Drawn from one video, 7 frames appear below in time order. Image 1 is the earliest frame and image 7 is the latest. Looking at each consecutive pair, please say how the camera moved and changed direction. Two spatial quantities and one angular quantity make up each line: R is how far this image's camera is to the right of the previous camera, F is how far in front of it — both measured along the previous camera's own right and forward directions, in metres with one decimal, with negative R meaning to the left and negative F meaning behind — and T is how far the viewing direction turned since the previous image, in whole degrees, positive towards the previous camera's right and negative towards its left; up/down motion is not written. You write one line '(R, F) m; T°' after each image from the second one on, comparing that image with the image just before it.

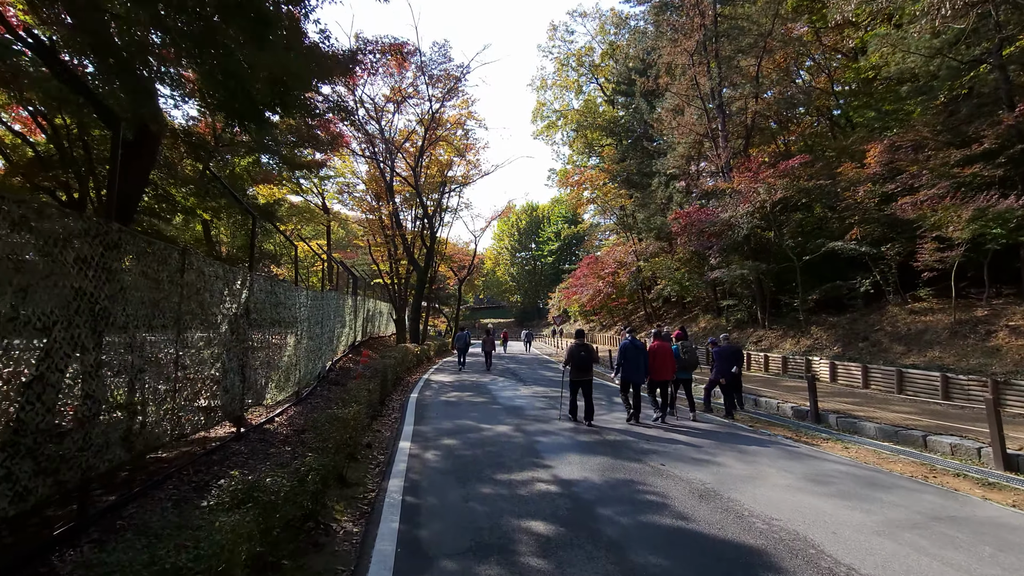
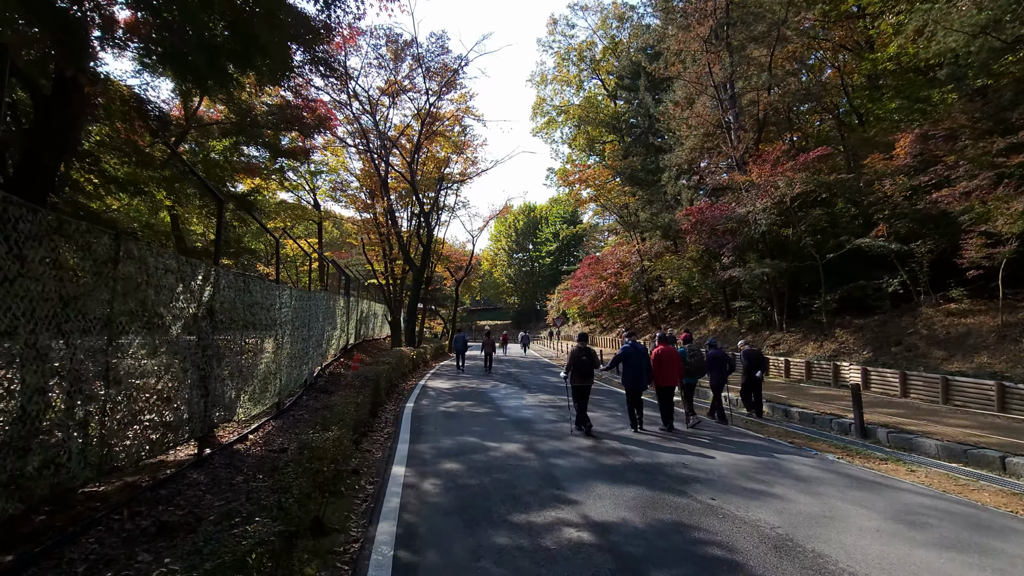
(-0.2, +1.2) m; 0°
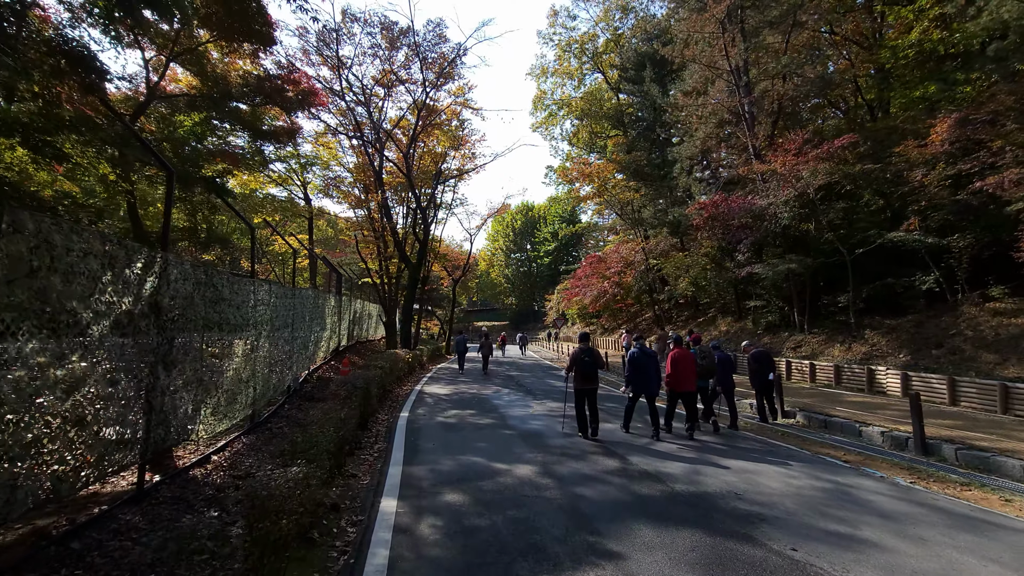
(-0.2, +1.2) m; 0°
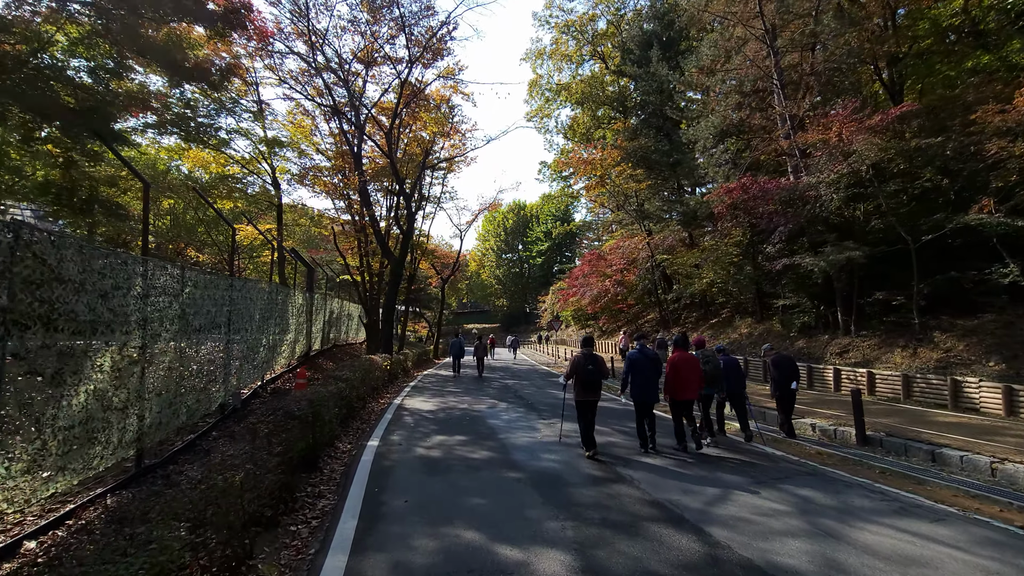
(-0.2, +2.6) m; +1°
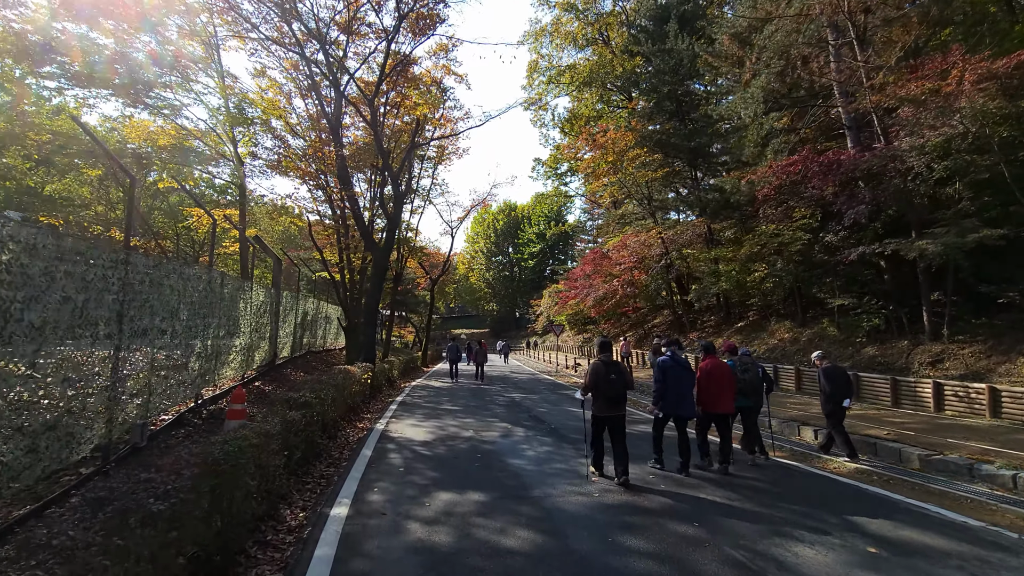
(-0.7, +3.0) m; +2°
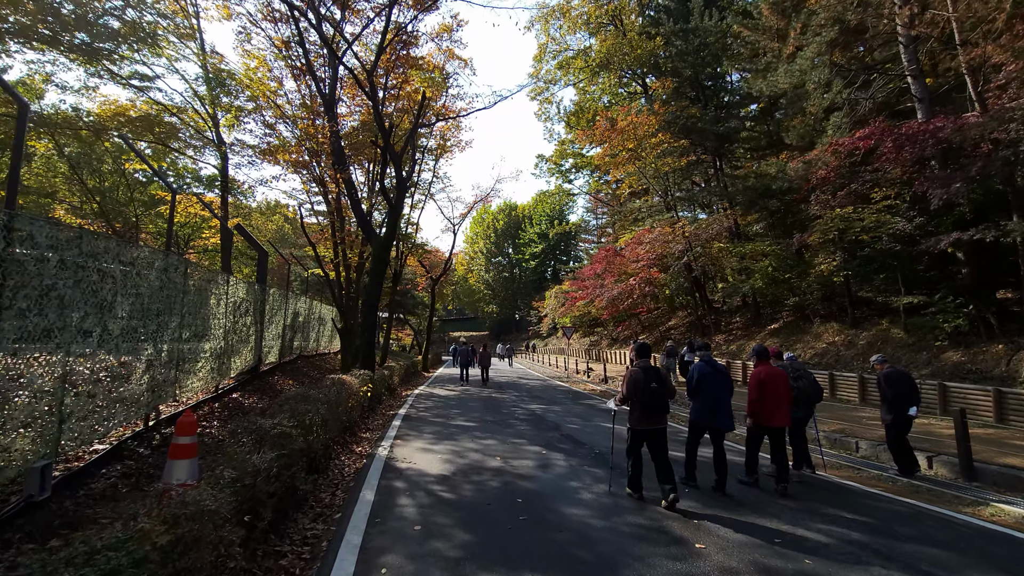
(-0.6, +2.0) m; 0°
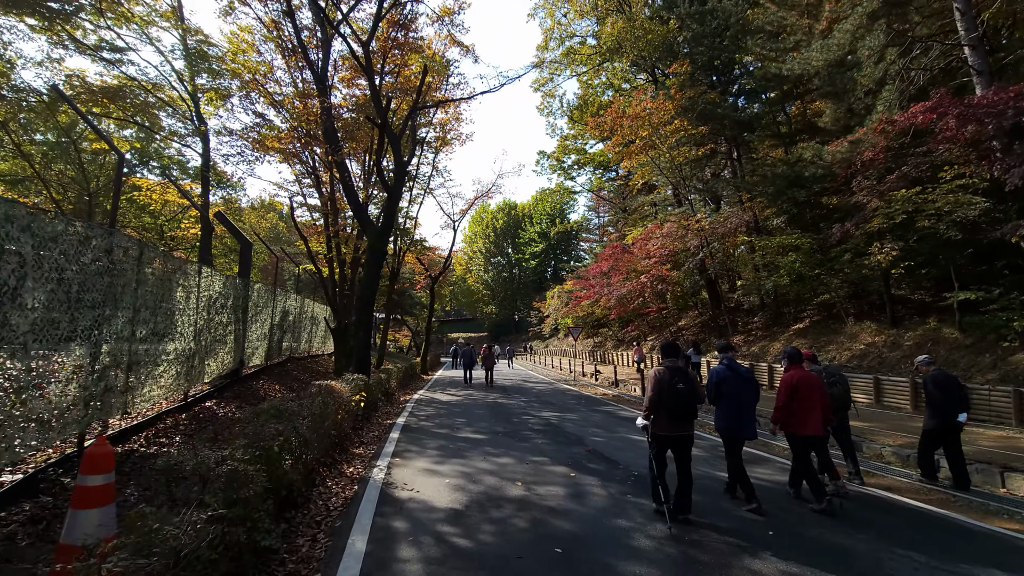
(-0.3, +1.4) m; 0°
